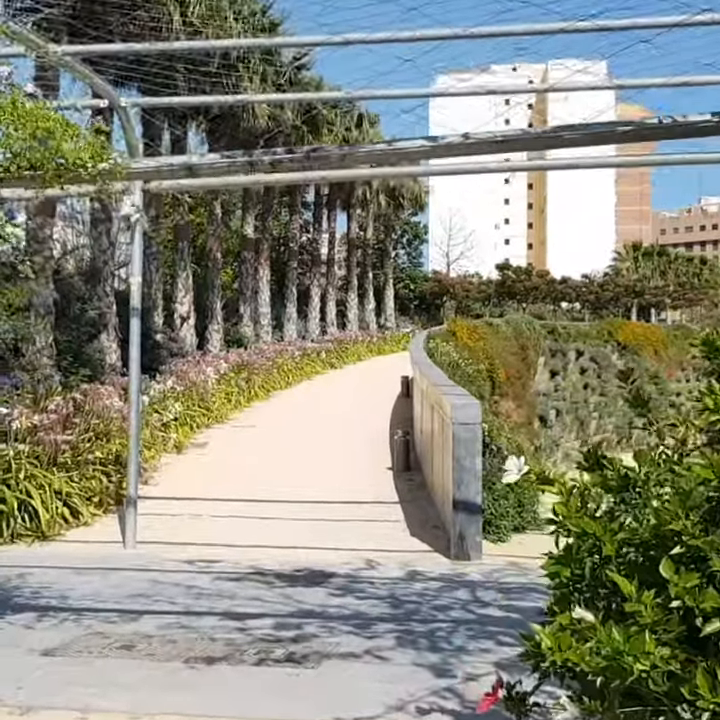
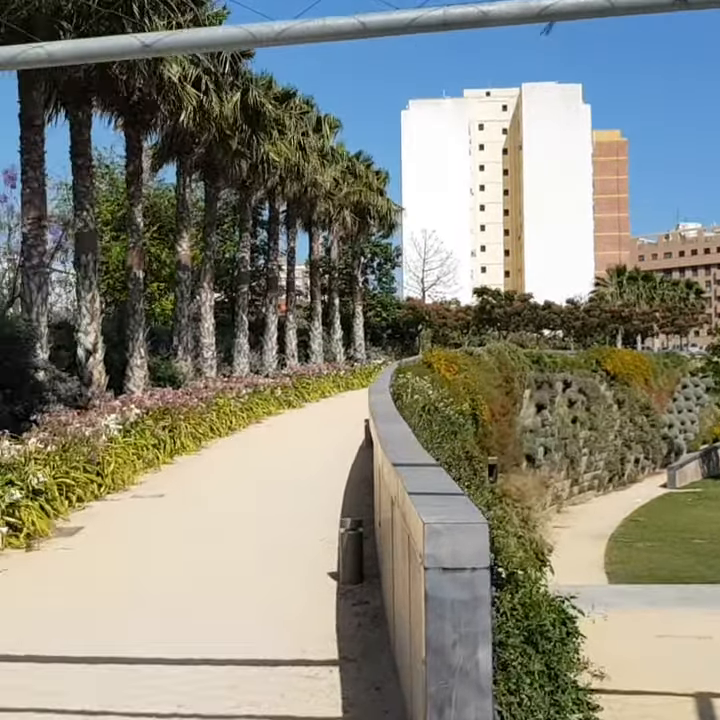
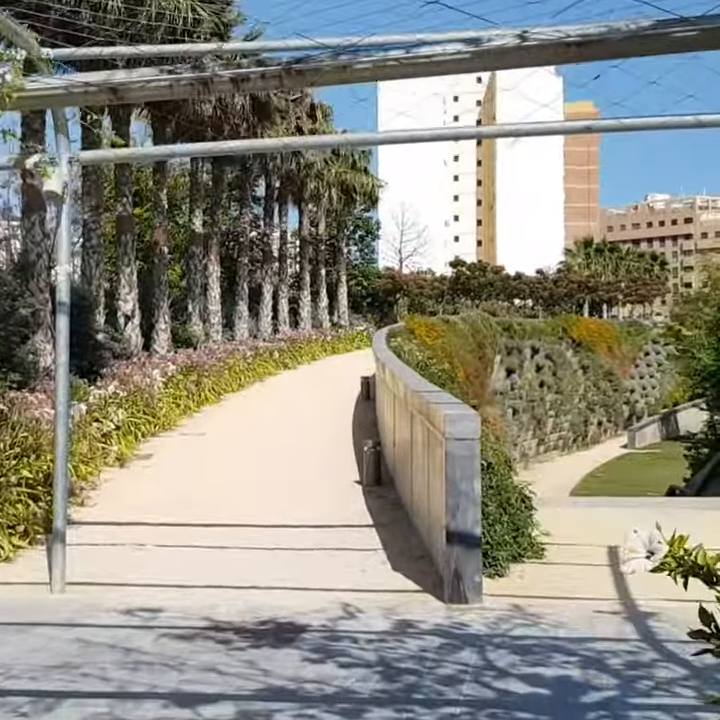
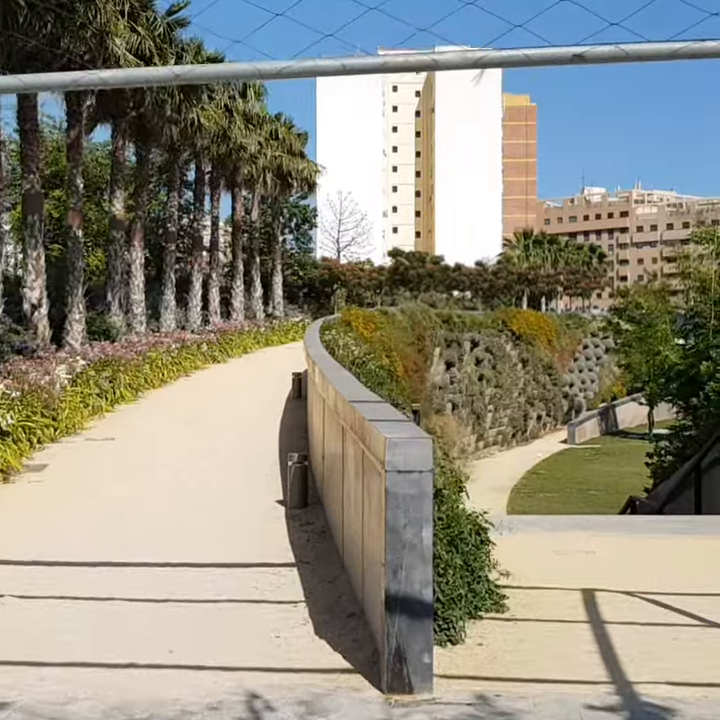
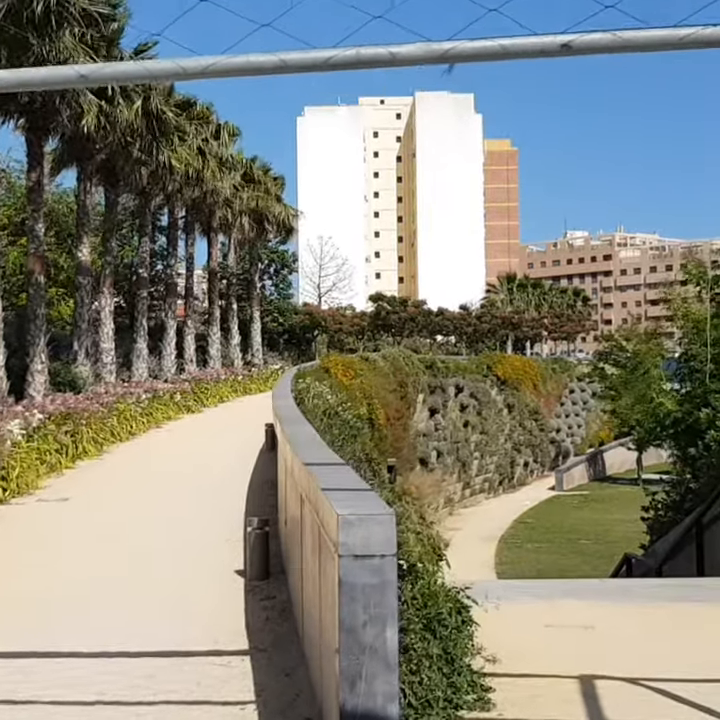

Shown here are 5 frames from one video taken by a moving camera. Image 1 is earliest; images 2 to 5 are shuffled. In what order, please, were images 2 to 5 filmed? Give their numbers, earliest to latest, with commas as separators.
3, 4, 5, 2
